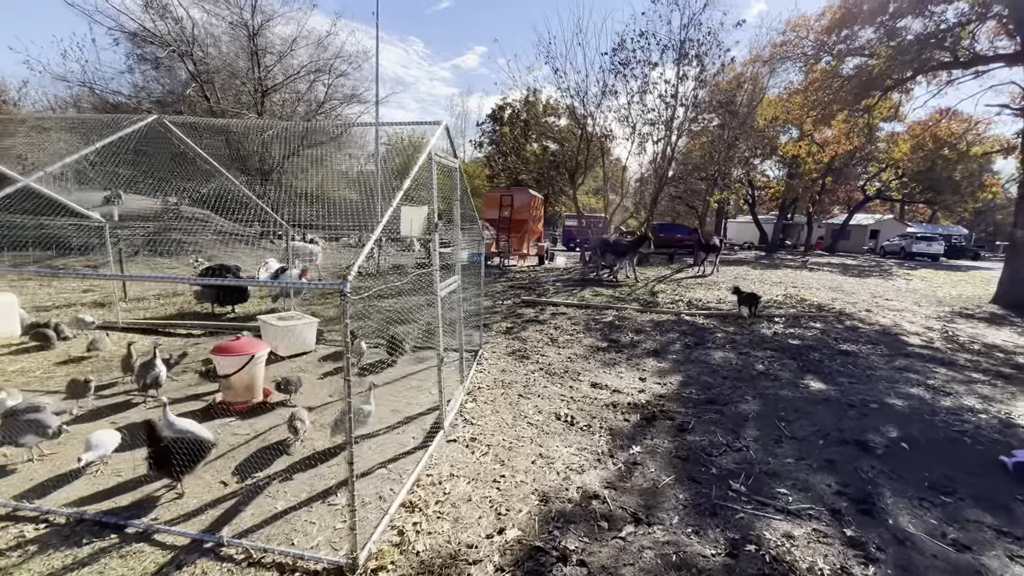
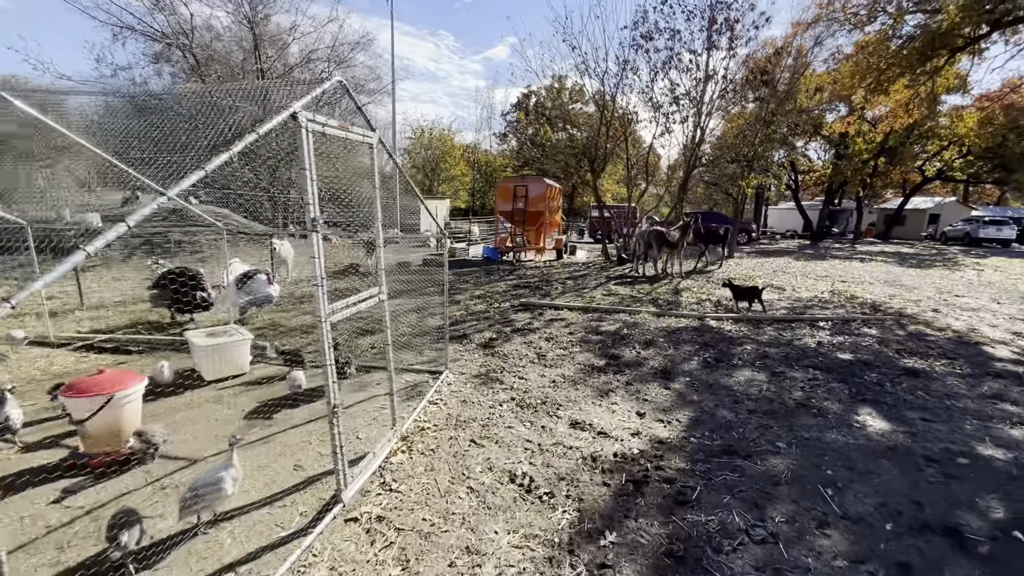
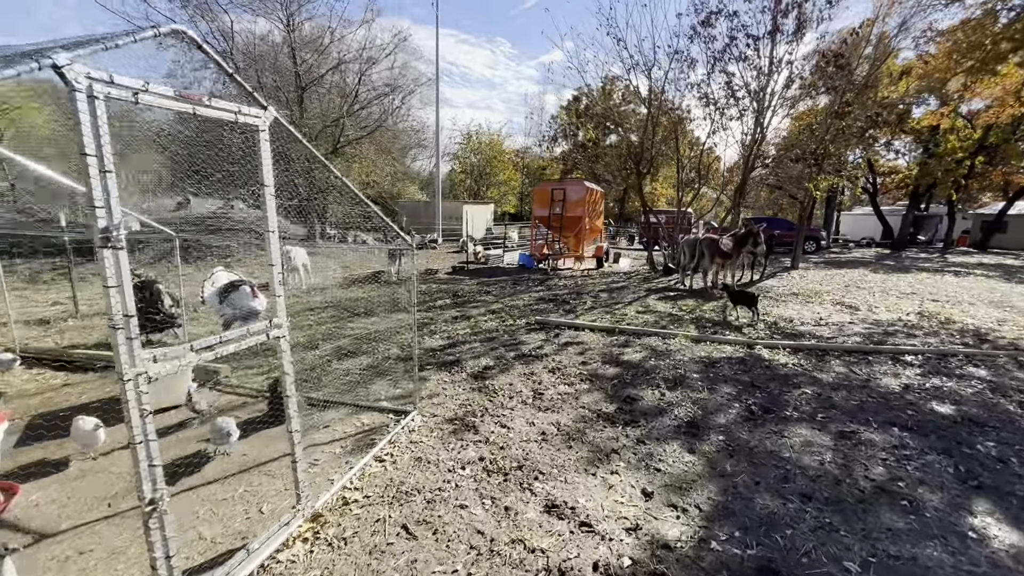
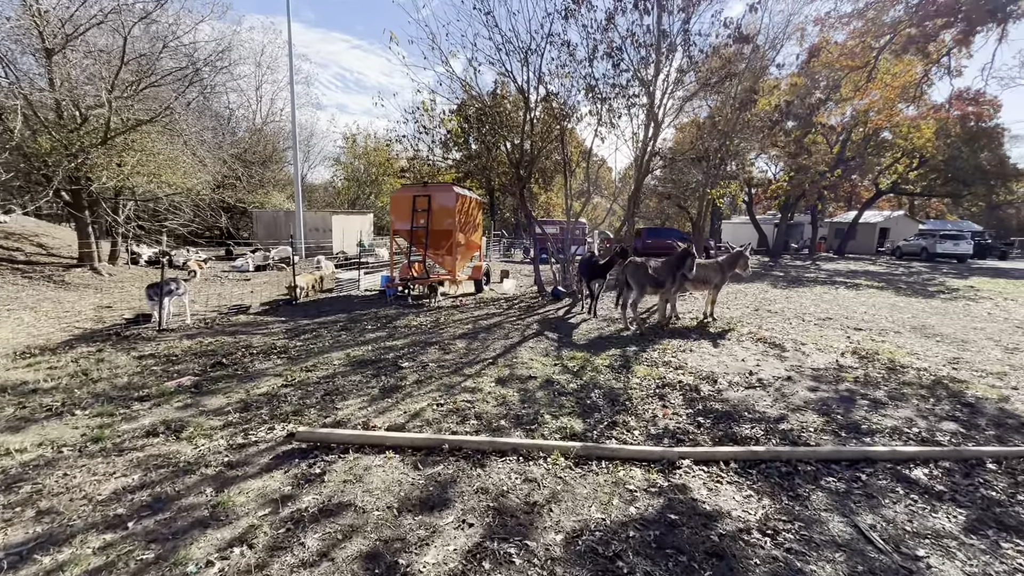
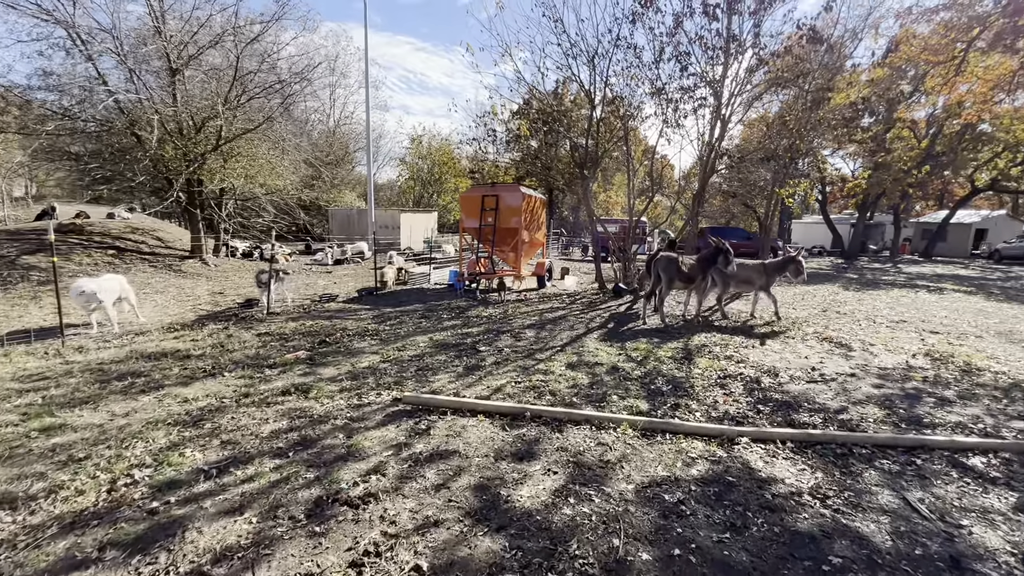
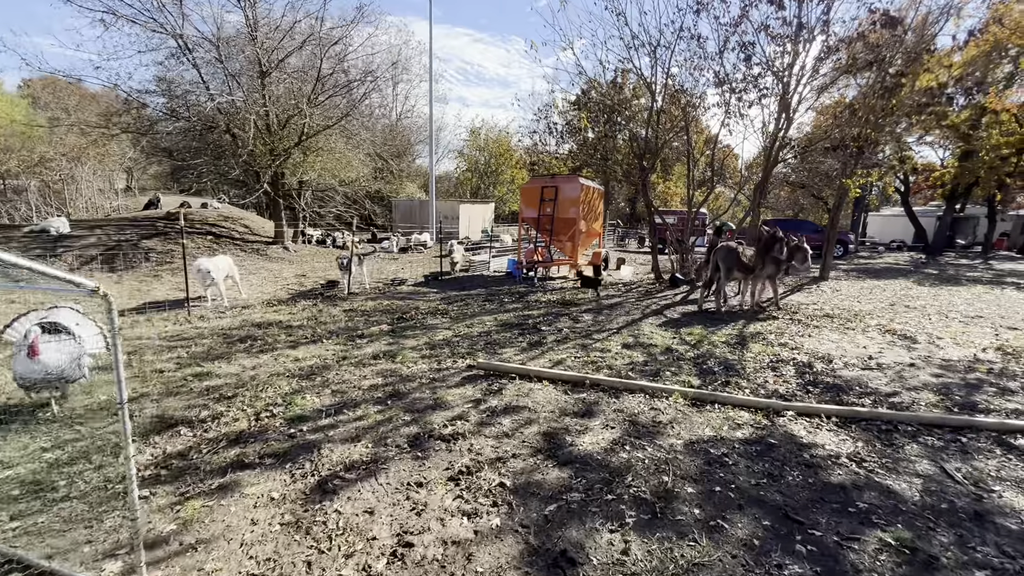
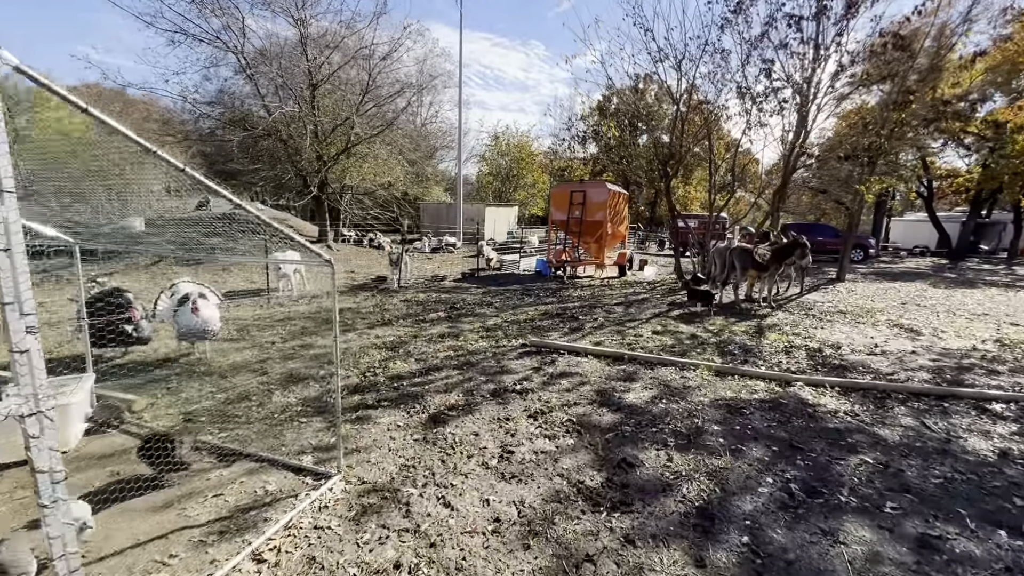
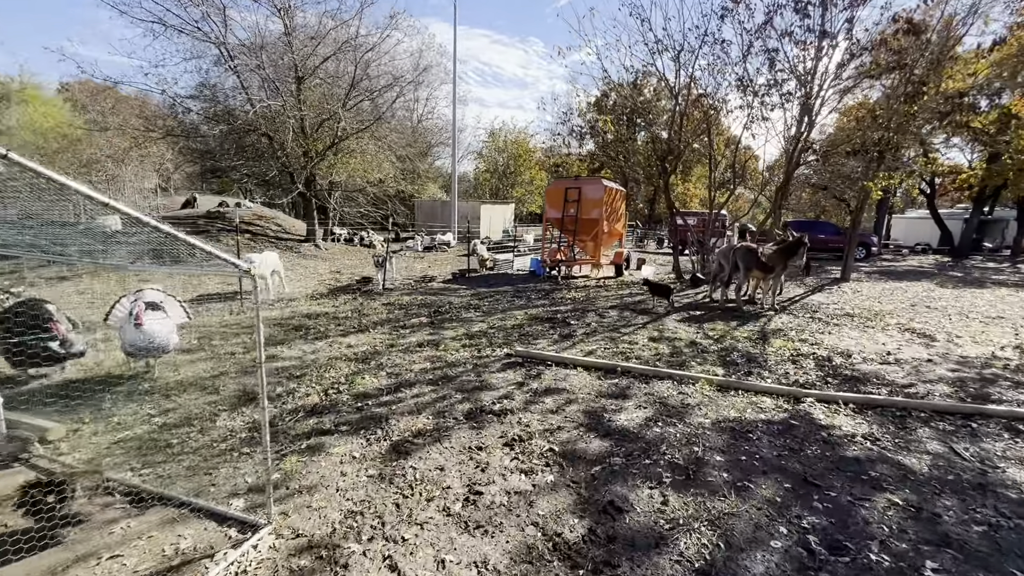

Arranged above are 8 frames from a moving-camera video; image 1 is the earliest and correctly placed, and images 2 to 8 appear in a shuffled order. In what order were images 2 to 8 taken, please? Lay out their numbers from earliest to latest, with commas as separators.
2, 3, 7, 8, 6, 5, 4
